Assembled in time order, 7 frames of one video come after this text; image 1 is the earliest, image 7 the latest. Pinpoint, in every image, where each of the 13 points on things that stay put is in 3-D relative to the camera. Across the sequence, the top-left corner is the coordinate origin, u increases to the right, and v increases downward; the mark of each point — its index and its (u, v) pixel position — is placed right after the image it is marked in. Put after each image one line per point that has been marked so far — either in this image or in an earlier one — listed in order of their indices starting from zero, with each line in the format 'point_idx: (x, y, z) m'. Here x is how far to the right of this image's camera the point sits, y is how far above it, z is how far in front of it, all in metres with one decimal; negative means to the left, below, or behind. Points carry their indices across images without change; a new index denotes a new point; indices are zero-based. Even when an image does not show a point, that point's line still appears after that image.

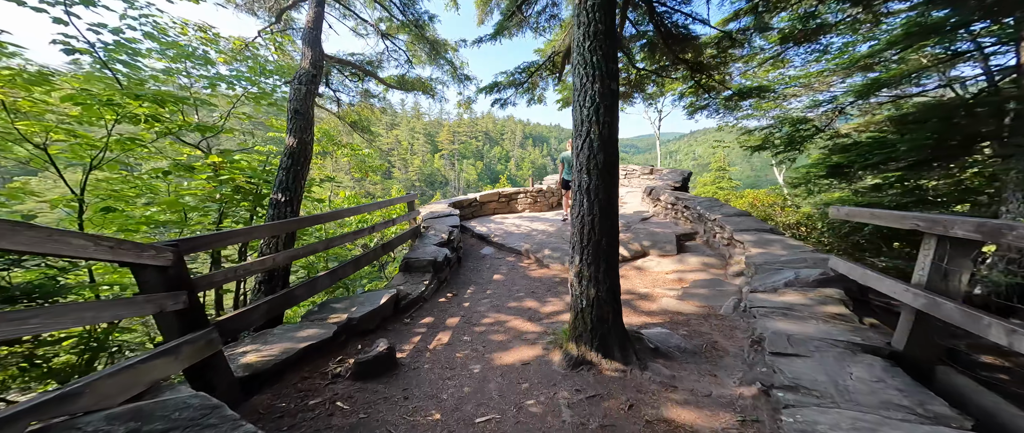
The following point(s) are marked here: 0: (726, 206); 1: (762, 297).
0: (+3.1, +0.1, +4.2) m
1: (+1.8, -0.6, +2.0) m
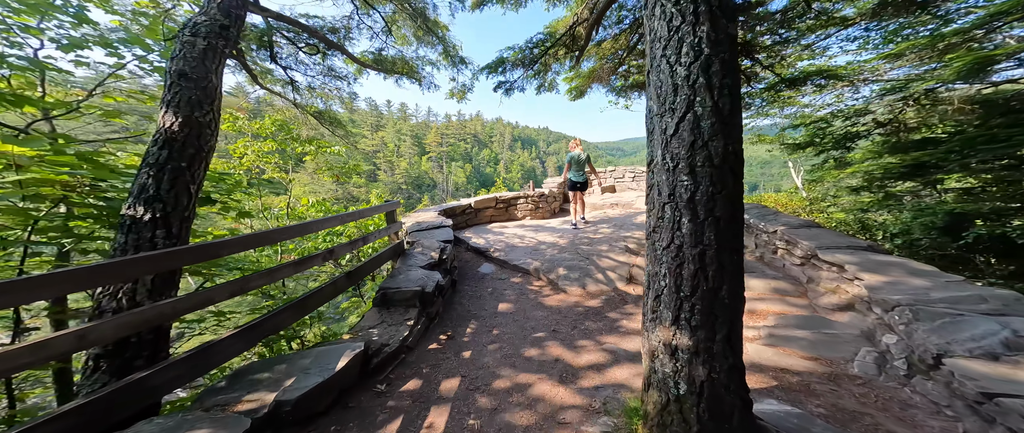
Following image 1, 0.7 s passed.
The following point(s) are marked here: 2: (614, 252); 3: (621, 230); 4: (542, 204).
0: (+3.2, 0.0, +3.5) m
1: (+2.0, -0.7, +1.2) m
2: (+1.5, -0.5, +4.3) m
3: (+1.9, -0.2, +5.0) m
4: (+0.7, +0.3, +7.0) m
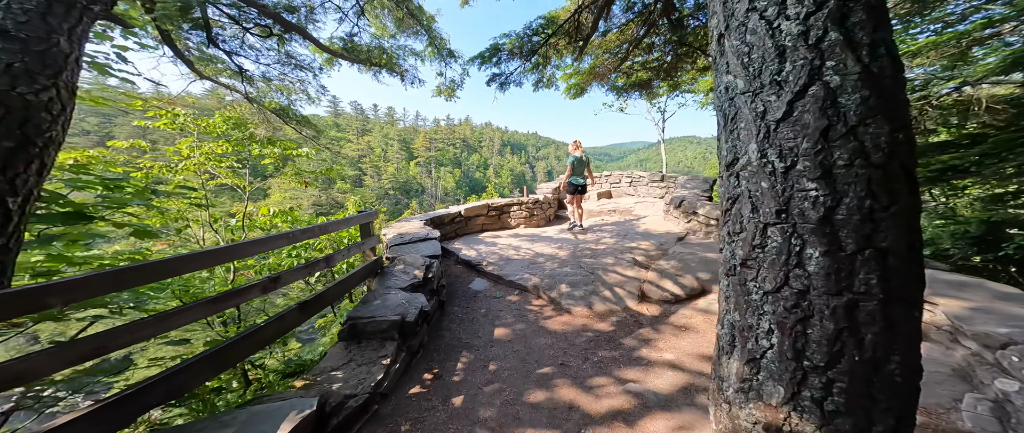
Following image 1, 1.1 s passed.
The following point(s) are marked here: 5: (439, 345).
0: (+3.2, -0.1, +3.1) m
1: (+2.0, -0.7, +0.8) m
2: (+1.4, -0.6, +3.9) m
3: (+1.8, -0.4, +4.6) m
4: (+0.6, +0.1, +6.6) m
5: (-0.7, -1.3, +2.8) m
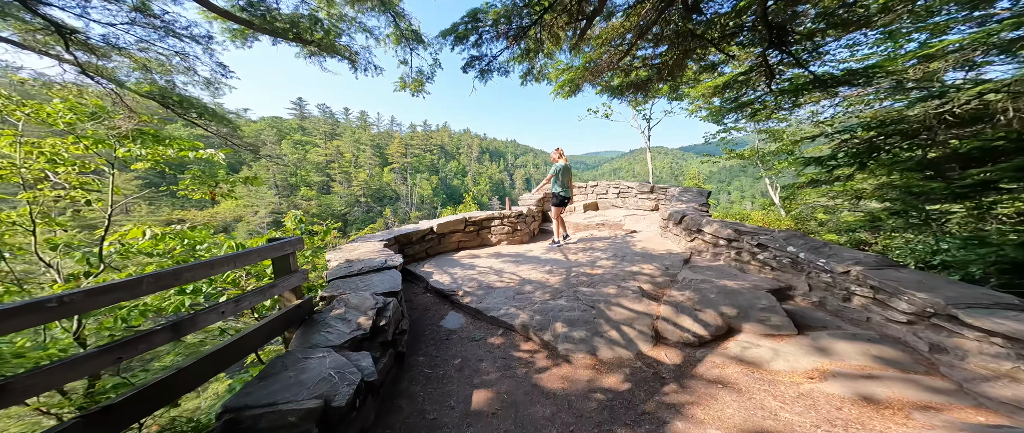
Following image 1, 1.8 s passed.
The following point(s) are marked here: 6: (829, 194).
0: (+3.0, -0.3, +2.6) m
1: (+2.1, -0.9, +0.2) m
2: (+1.3, -0.9, +3.2) m
3: (+1.5, -0.6, +4.0) m
4: (+0.1, -0.2, +5.9) m
5: (-0.8, -1.5, +2.0) m
6: (+7.4, +0.5, +6.7) m
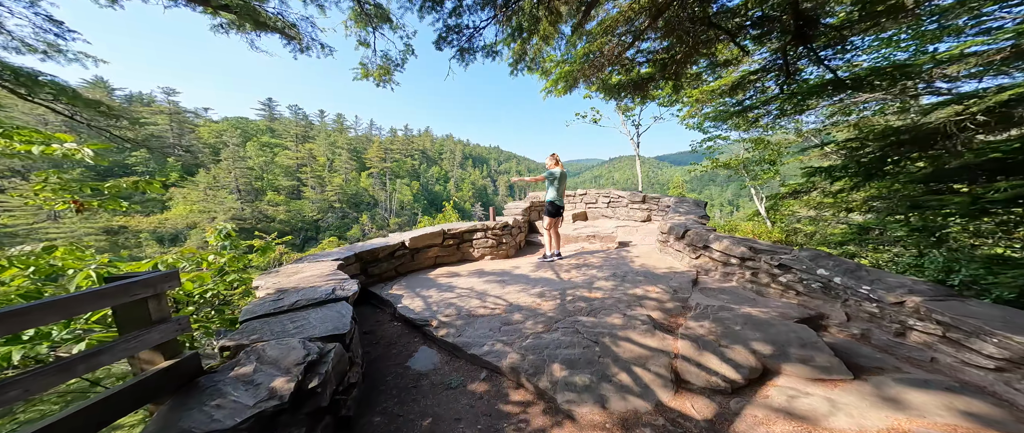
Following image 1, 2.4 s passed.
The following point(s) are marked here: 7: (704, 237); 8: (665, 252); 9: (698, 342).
0: (+3.0, -0.5, +2.3) m
1: (+2.2, -1.0, -0.2) m
2: (+1.1, -1.0, +2.7) m
3: (+1.3, -0.8, +3.5) m
4: (-0.2, -0.4, +5.3) m
5: (-0.9, -1.6, +1.3) m
6: (+7.0, +0.3, +6.7) m
7: (+2.4, -0.3, +3.6) m
8: (+2.3, -0.5, +4.3) m
9: (+1.6, -1.1, +2.4) m
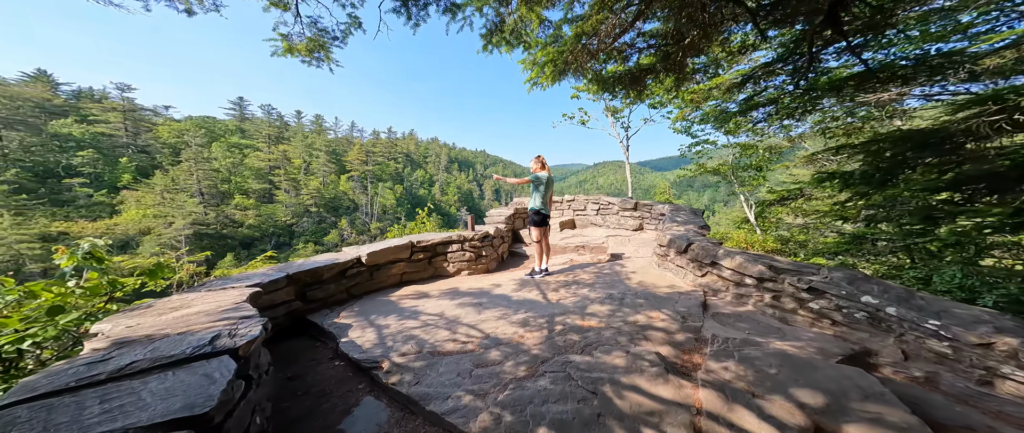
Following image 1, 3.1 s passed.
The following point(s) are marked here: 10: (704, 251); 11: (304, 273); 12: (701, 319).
0: (+2.8, -0.6, +1.8) m
1: (+2.1, -1.0, -0.8) m
2: (+0.9, -1.1, +2.1) m
3: (+1.1, -0.9, +3.0) m
4: (-0.5, -0.6, +4.7) m
5: (-1.0, -1.6, +0.6) m
6: (+6.6, +0.1, +6.4) m
7: (+2.1, -0.4, +3.1) m
8: (+2.0, -0.7, +3.8) m
9: (+1.4, -1.1, +1.9) m
10: (+2.1, -0.4, +3.2) m
11: (-2.1, -0.6, +2.9) m
12: (+1.7, -0.9, +2.6) m
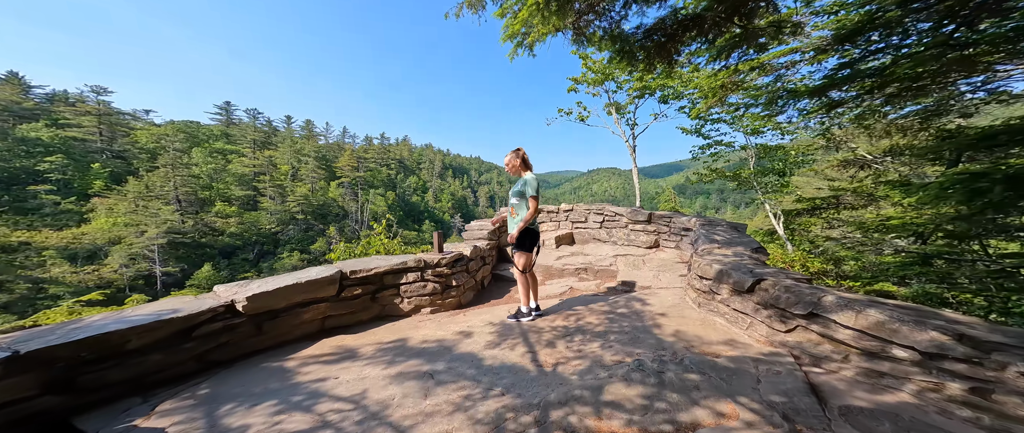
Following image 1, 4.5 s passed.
0: (+2.6, -0.7, +0.6) m
1: (+2.0, -1.1, -1.9) m
2: (+0.8, -1.2, +0.9) m
3: (+0.9, -1.1, +1.8) m
4: (-0.7, -0.7, +3.4) m
5: (-1.1, -1.7, -0.6) m
6: (+6.3, -0.1, +5.4) m
7: (+1.9, -0.5, +1.9) m
8: (+1.8, -0.8, +2.6) m
9: (+1.2, -1.3, +0.7) m
10: (+1.9, -0.5, +2.0) m
11: (-2.3, -0.7, +1.6) m
12: (+1.5, -1.1, +1.4) m
